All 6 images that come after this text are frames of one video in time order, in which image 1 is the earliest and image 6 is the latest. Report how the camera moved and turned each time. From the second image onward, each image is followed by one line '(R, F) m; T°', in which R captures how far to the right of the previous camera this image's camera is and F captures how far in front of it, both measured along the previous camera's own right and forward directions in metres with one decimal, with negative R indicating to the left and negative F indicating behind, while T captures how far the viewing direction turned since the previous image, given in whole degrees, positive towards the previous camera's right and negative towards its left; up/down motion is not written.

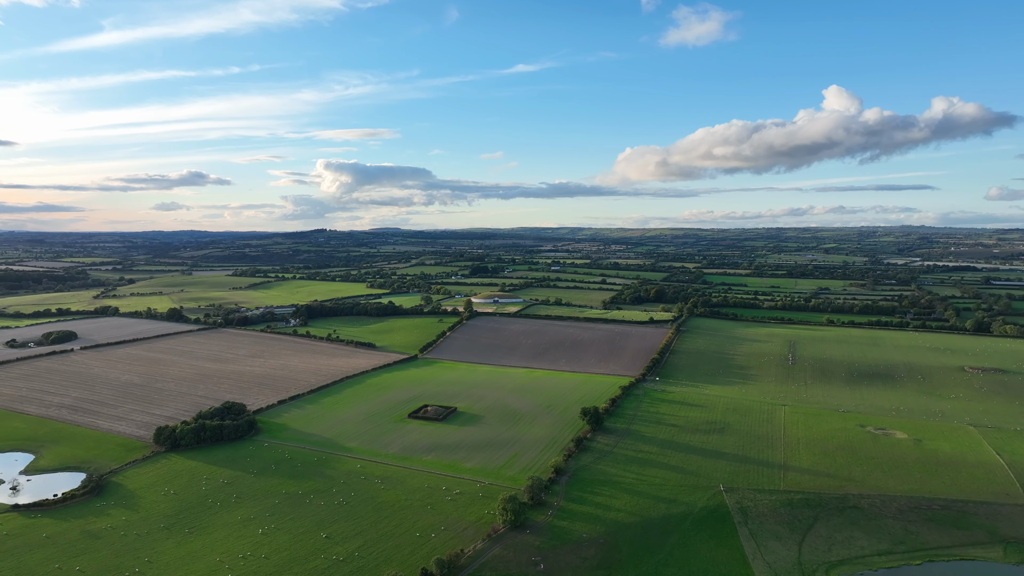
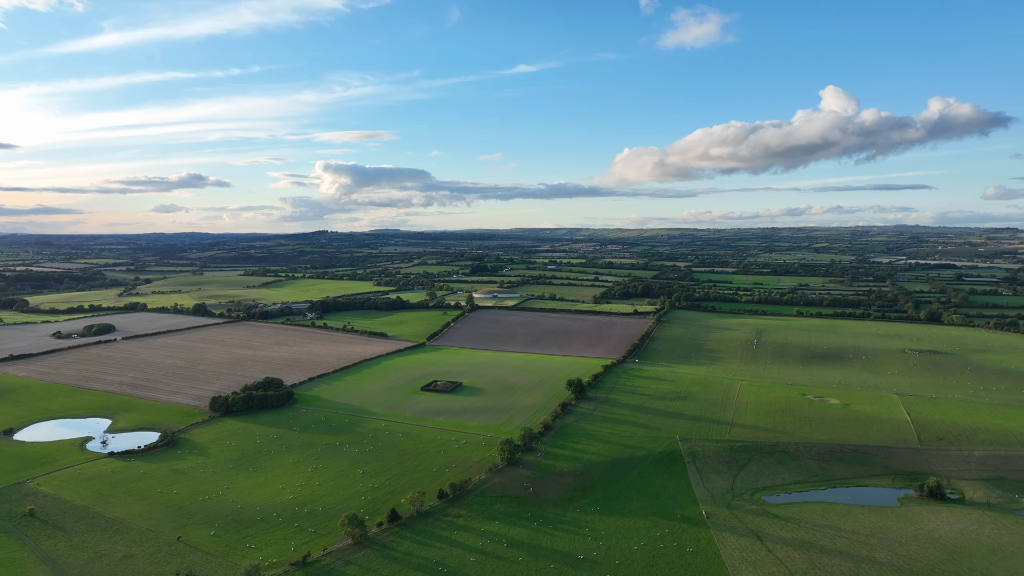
(+0.3, -8.4) m; 0°
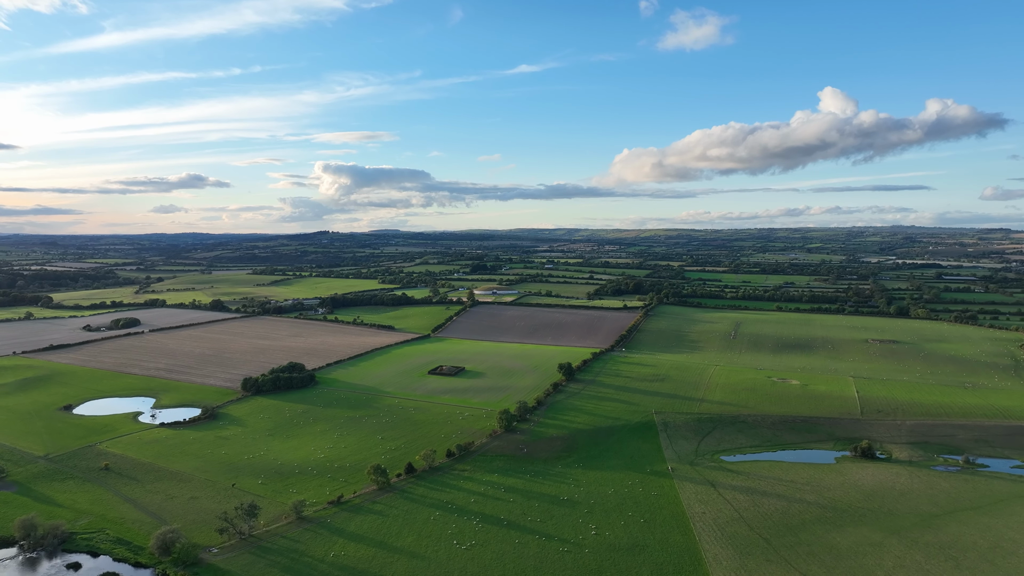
(+0.2, -6.6) m; 0°
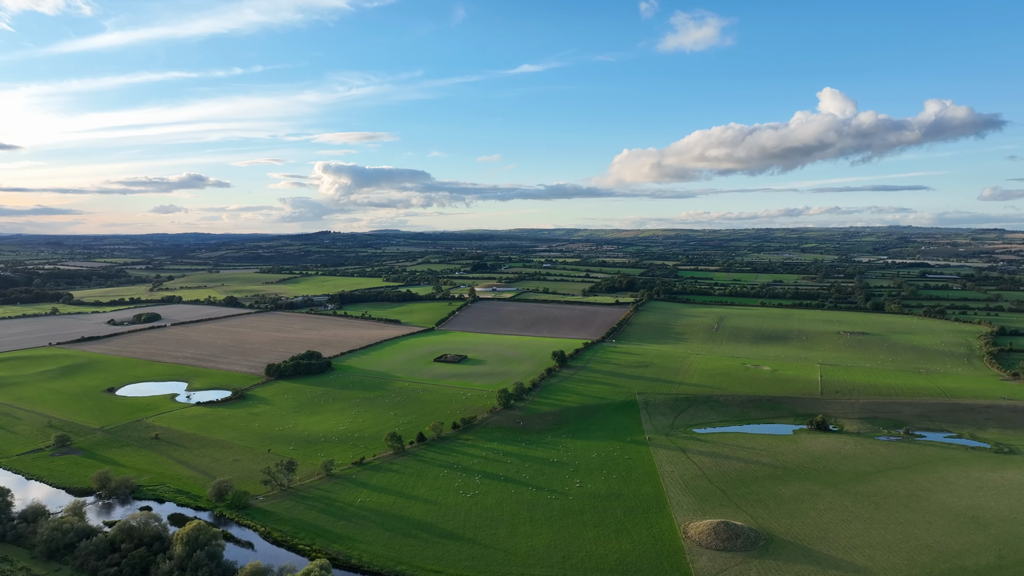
(+0.2, -6.0) m; 0°
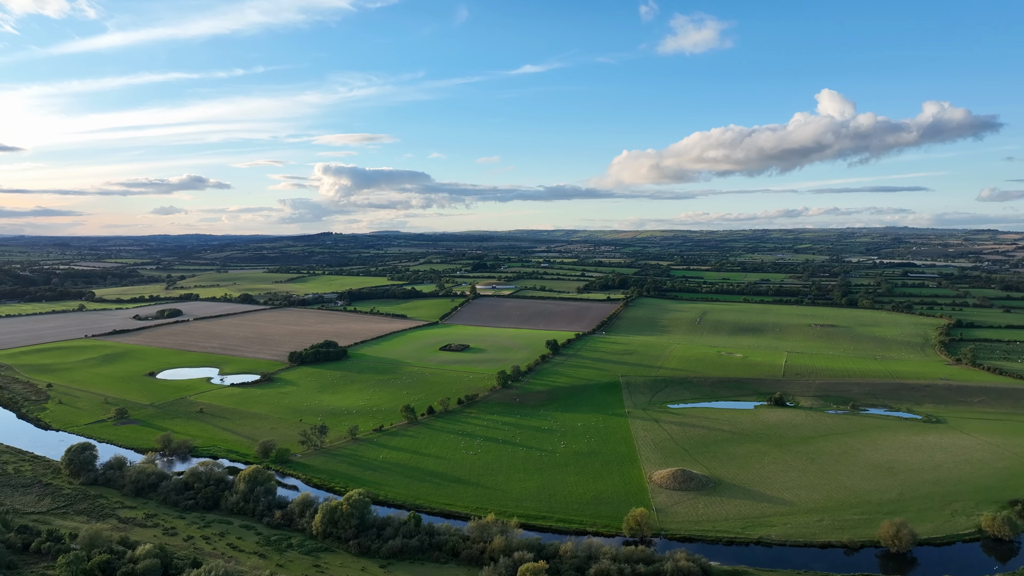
(+0.3, -7.2) m; 0°
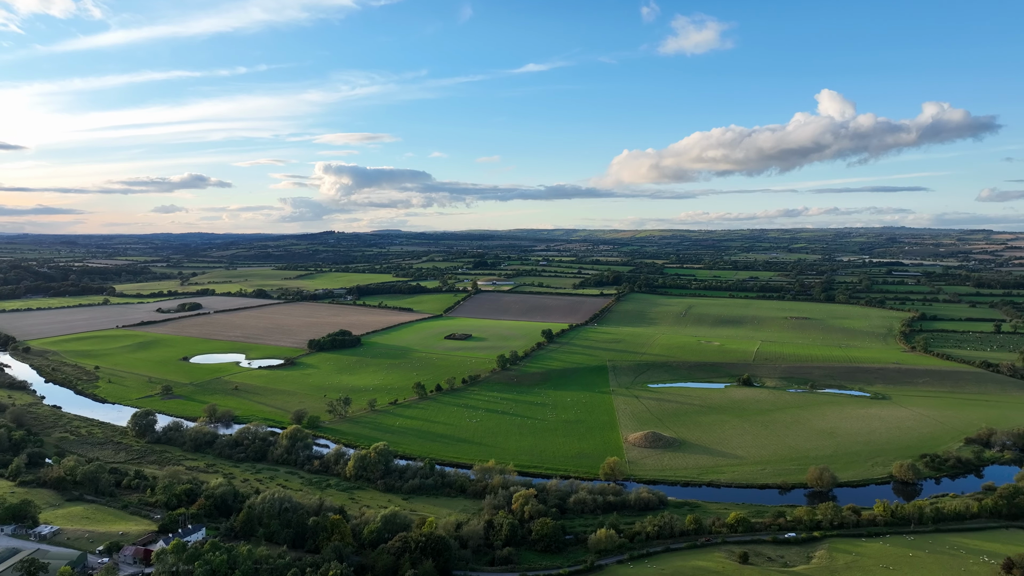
(+0.2, -7.1) m; 0°
